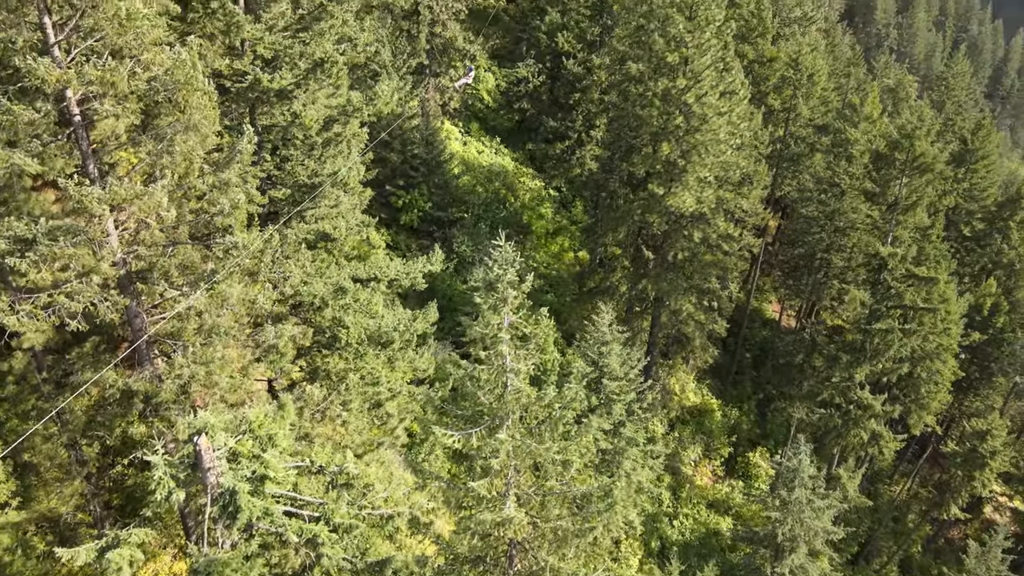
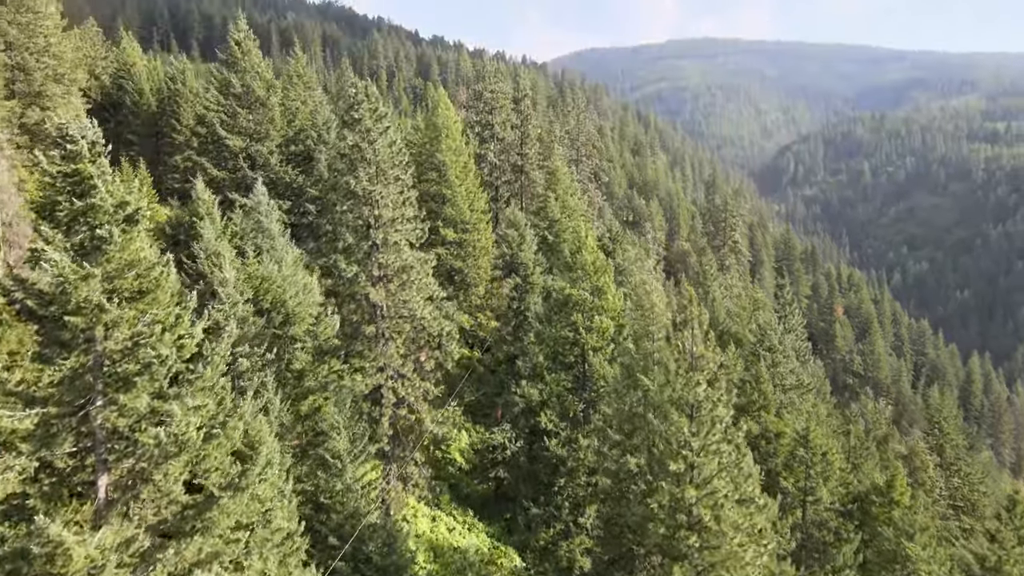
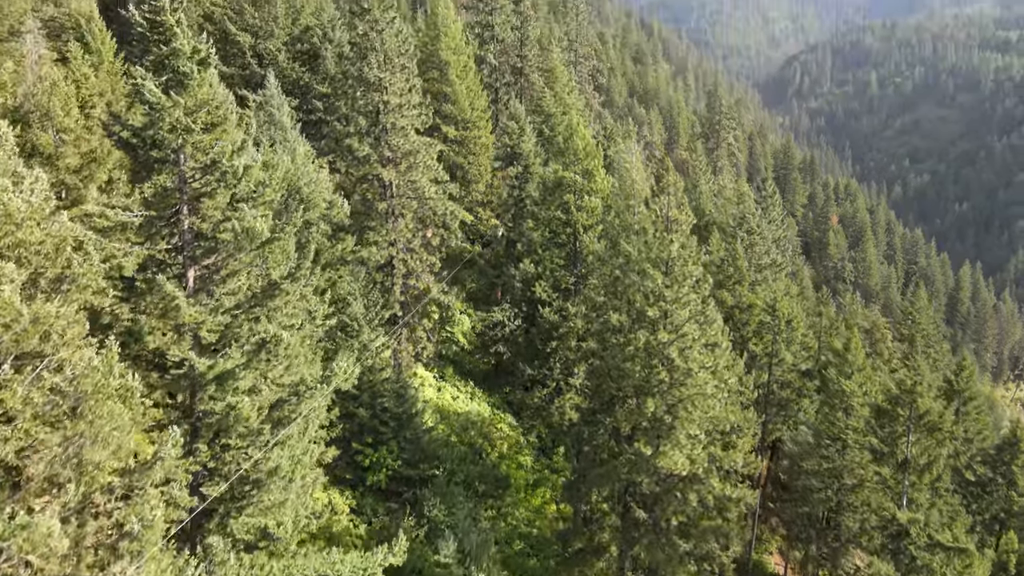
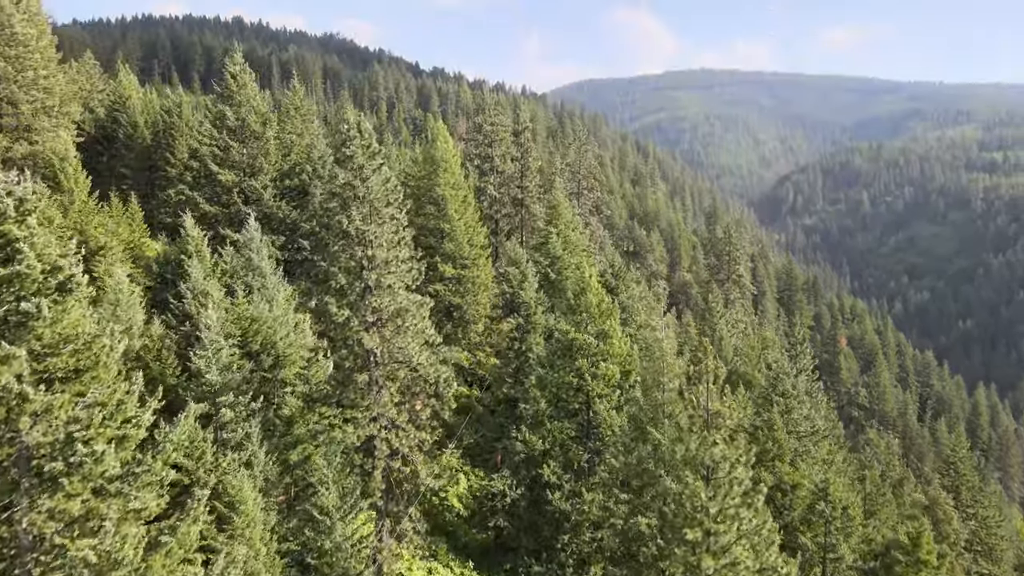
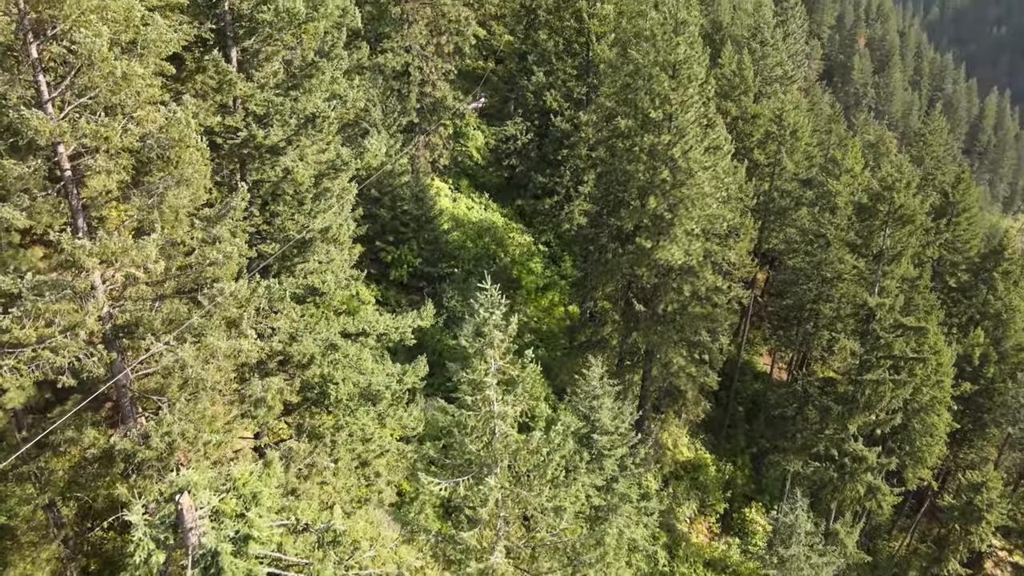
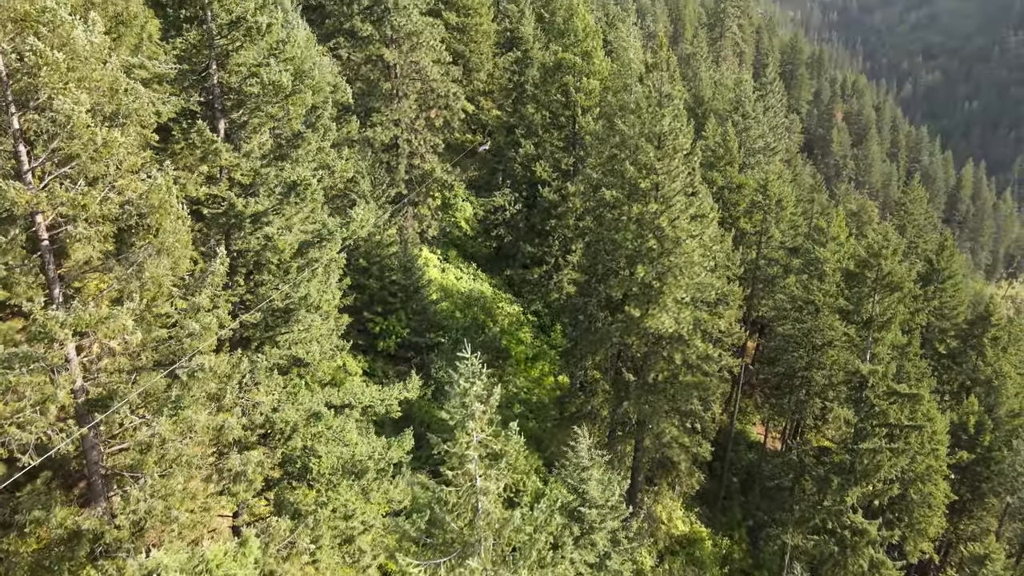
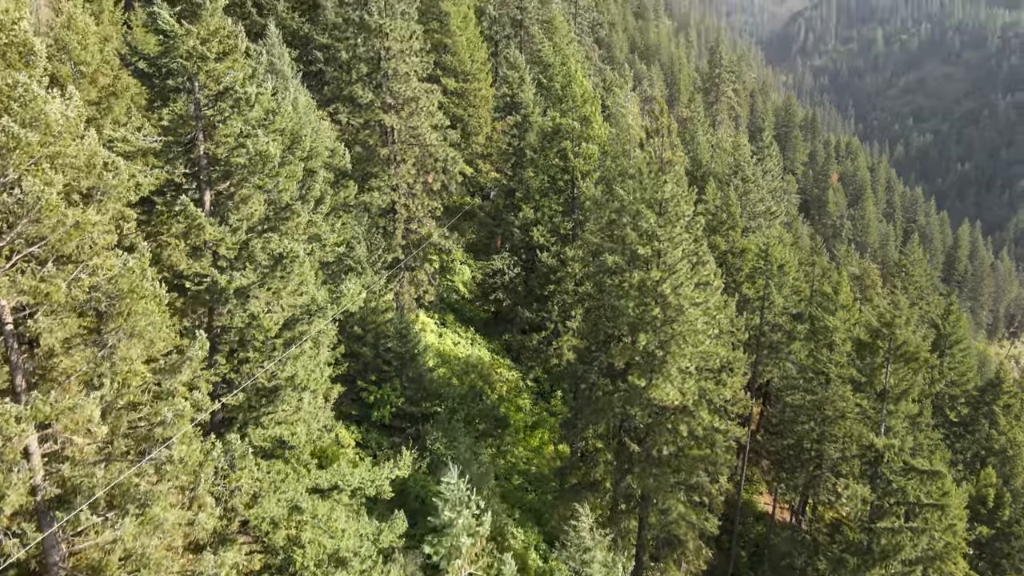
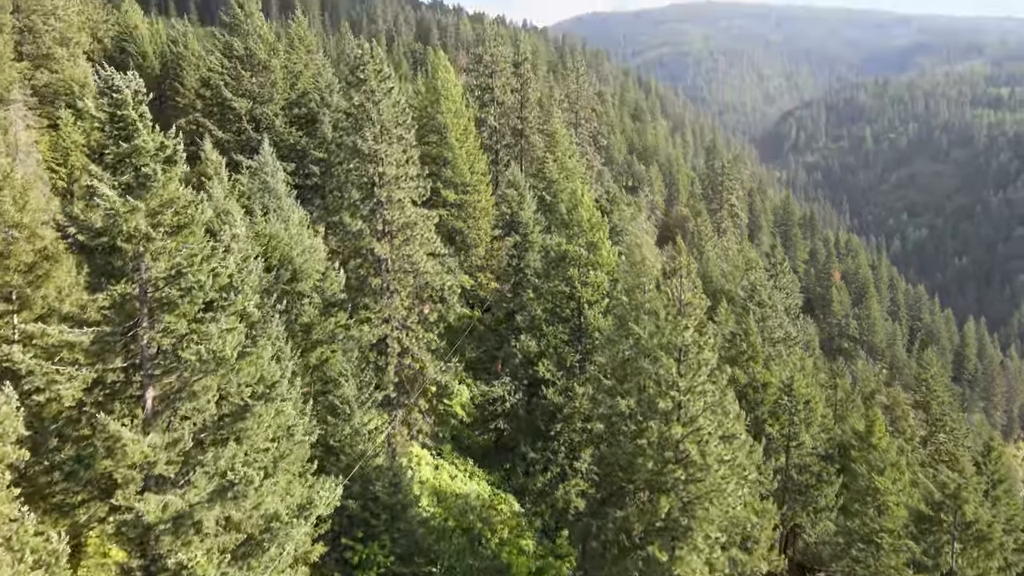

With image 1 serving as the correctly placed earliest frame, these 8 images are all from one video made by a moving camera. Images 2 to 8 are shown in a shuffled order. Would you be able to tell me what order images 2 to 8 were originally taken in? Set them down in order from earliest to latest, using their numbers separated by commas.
5, 6, 7, 3, 8, 2, 4
